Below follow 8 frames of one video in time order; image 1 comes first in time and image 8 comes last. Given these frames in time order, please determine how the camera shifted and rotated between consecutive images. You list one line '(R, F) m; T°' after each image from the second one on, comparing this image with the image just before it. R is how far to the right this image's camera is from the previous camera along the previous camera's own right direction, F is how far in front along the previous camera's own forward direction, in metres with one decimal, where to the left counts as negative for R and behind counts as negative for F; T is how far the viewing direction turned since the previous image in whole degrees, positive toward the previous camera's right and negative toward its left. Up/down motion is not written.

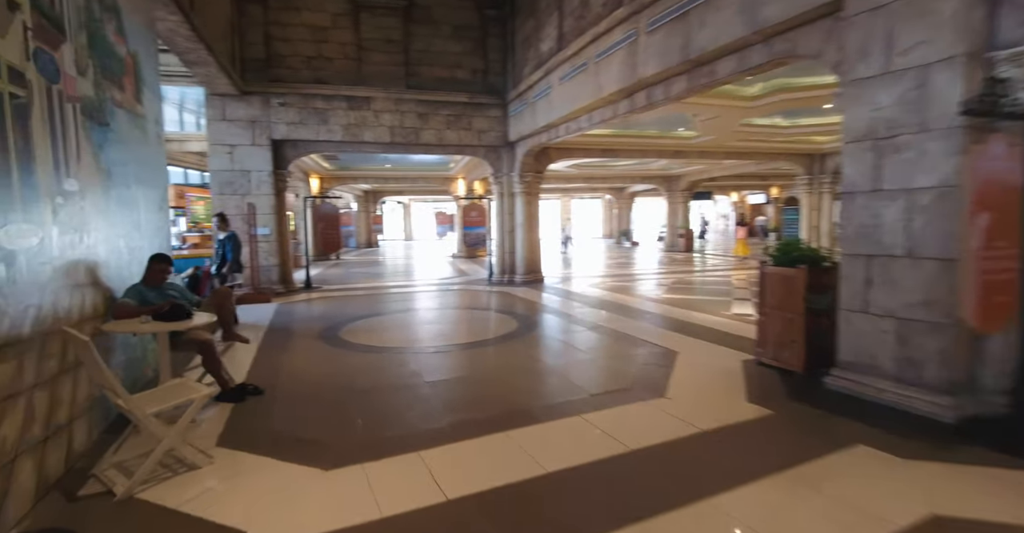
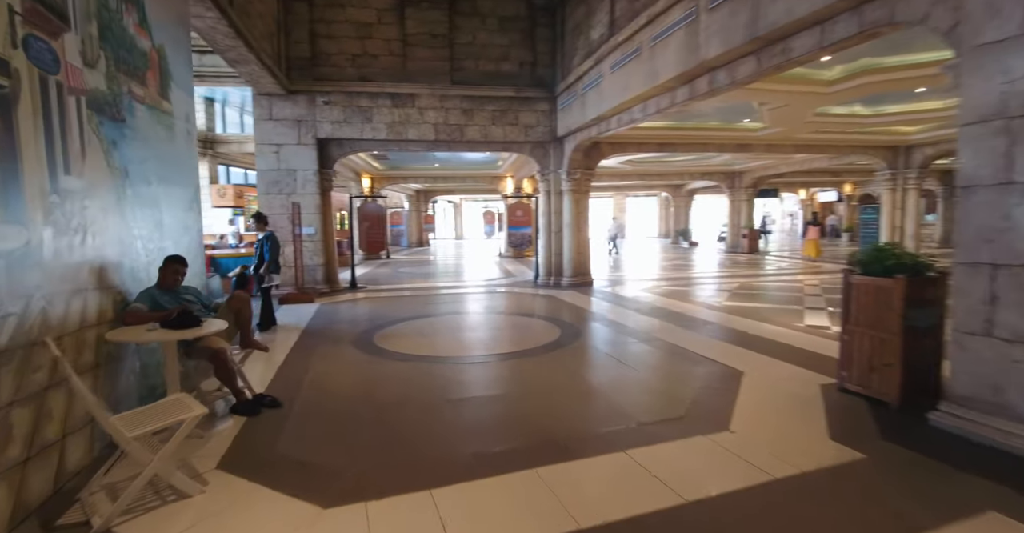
(+0.1, +0.4) m; -6°
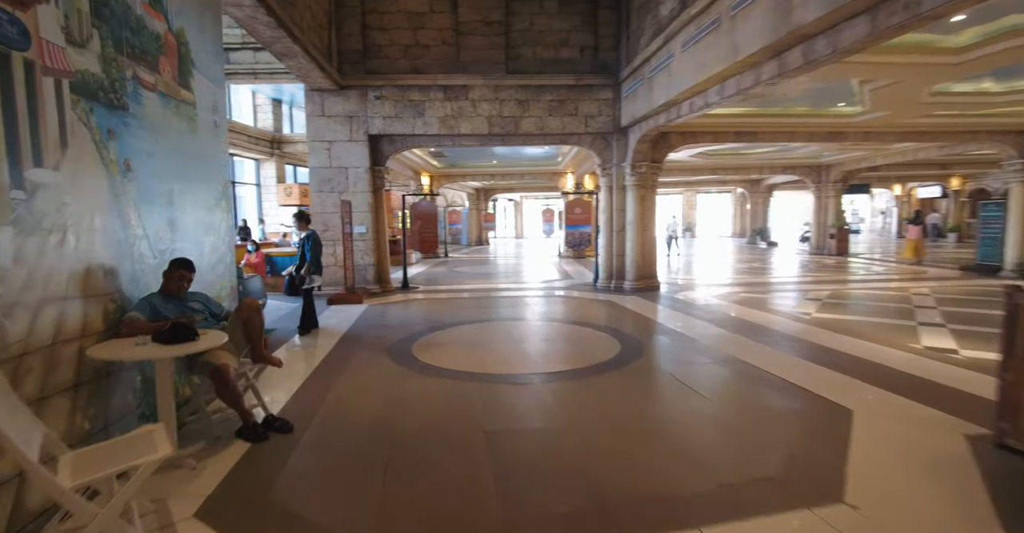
(+0.1, +0.6) m; -8°
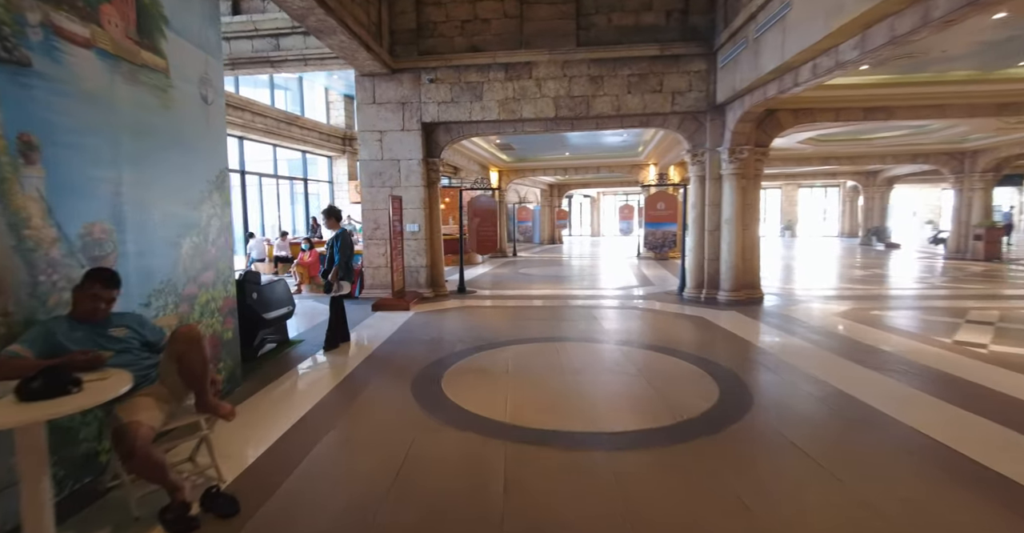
(+0.1, +1.0) m; -9°
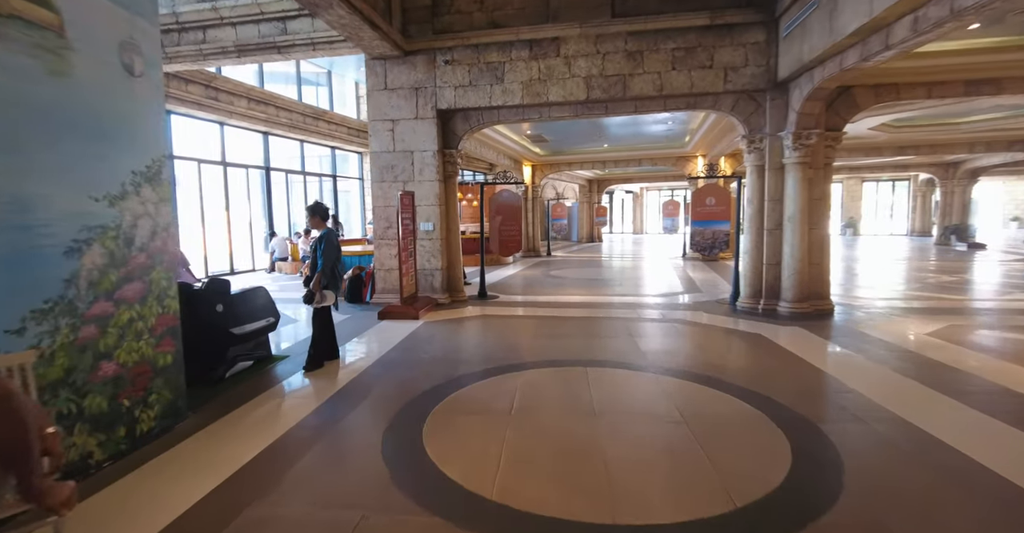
(+0.2, +0.8) m; -5°
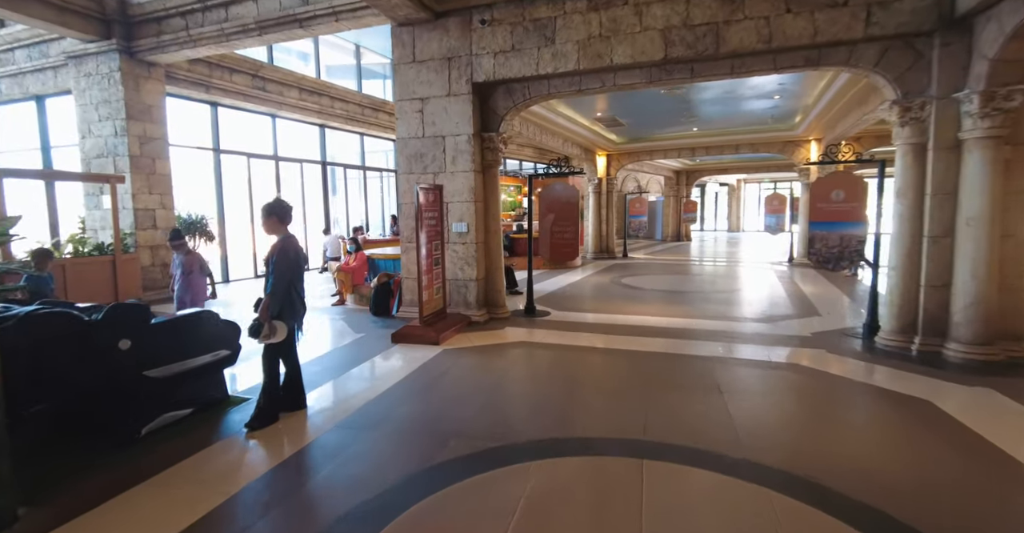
(+0.3, +1.3) m; -10°
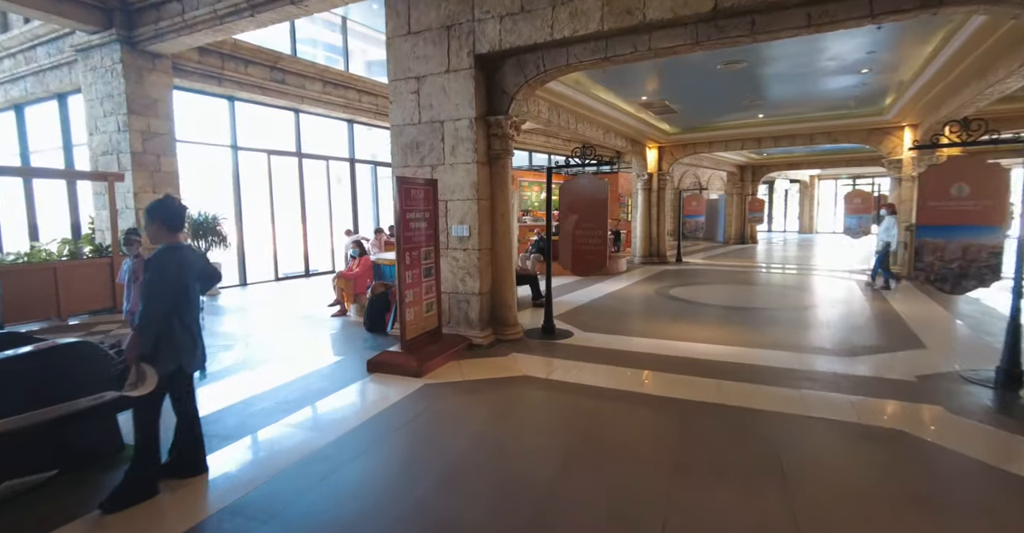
(+0.4, +1.0) m; -7°
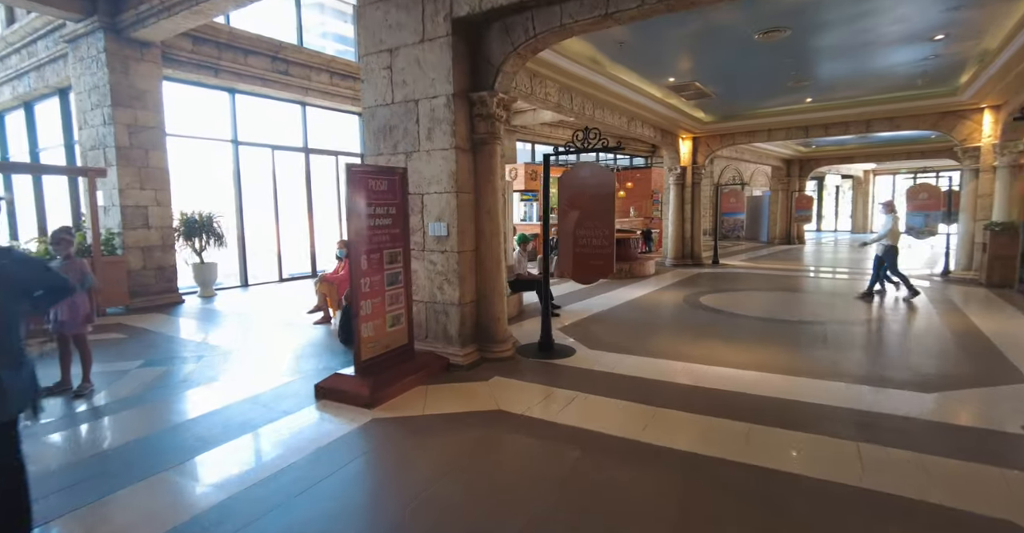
(+0.4, +0.7) m; -4°
